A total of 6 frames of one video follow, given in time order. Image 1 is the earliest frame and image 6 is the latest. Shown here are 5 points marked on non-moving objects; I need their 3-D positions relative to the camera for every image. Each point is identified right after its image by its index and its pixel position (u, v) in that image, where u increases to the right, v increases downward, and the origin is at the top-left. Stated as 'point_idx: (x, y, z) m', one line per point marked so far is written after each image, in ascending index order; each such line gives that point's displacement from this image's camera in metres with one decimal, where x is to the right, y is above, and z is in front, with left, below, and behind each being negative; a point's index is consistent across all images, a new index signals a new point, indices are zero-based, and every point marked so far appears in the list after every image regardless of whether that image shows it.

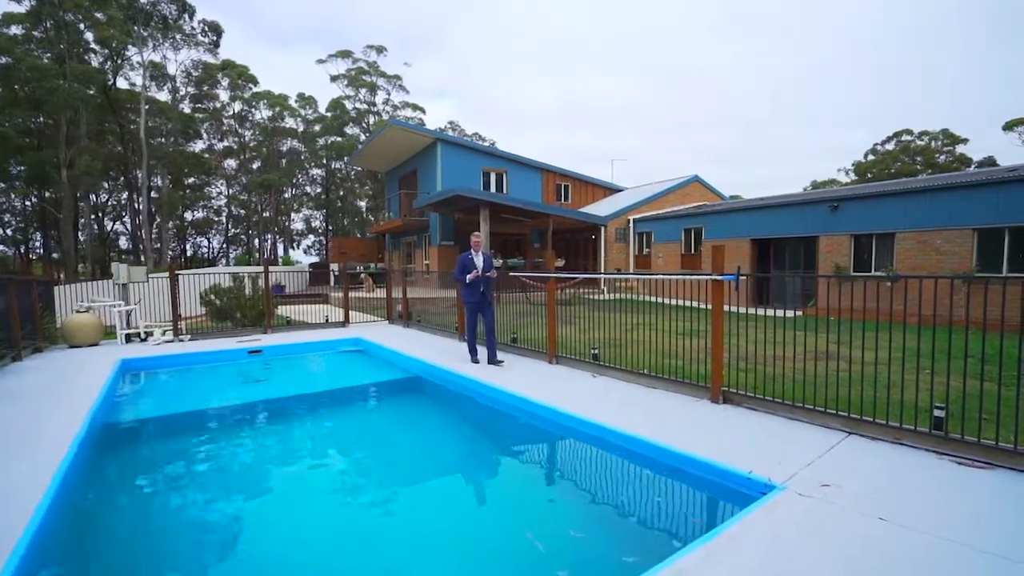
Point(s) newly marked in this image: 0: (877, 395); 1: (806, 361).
0: (+3.6, -1.1, +4.9) m
1: (+3.8, -1.0, +6.5) m
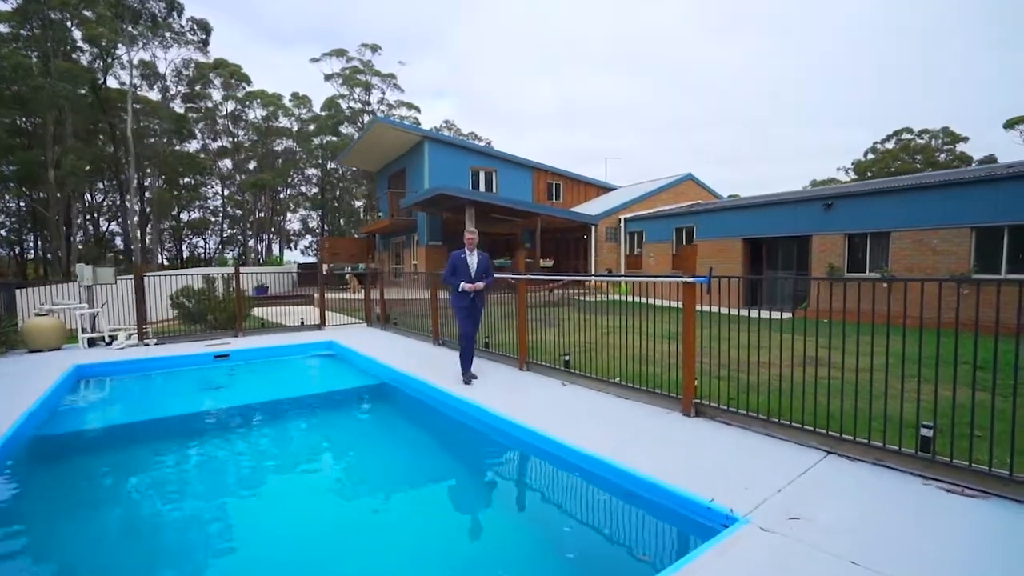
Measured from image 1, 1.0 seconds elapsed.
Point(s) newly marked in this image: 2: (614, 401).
0: (+3.2, -1.1, +4.6) m
1: (+3.4, -1.0, +6.2) m
2: (+1.0, -1.1, +5.1) m
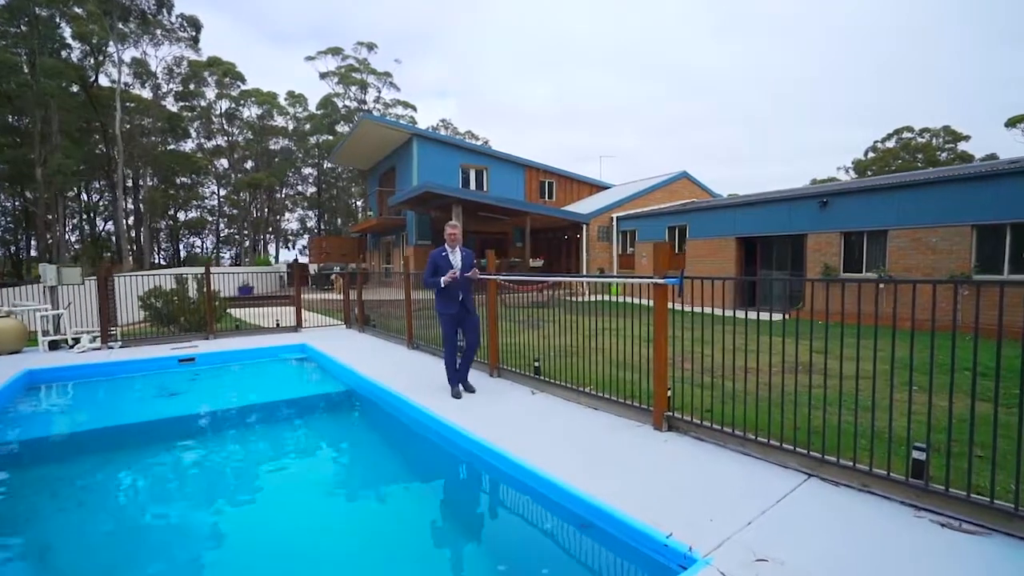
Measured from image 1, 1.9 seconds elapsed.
0: (+2.8, -1.1, +4.2) m
1: (+3.0, -1.0, +5.8) m
2: (+0.7, -1.2, +4.7) m
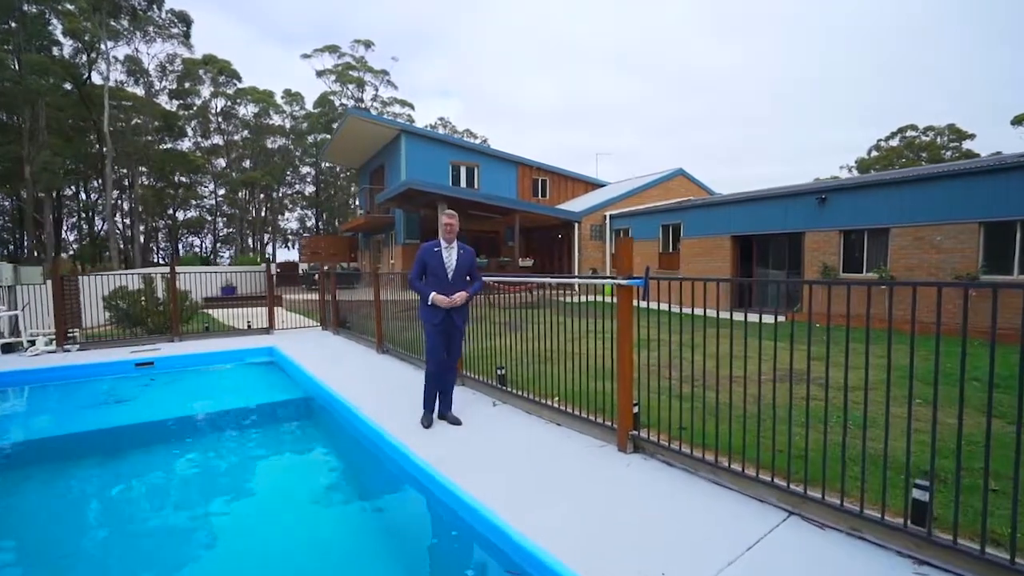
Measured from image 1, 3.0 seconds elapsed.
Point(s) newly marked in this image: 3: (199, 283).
0: (+2.4, -1.1, +3.7) m
1: (+2.7, -1.0, +5.3) m
2: (+0.3, -1.2, +4.2) m
3: (-10.9, +0.2, +17.3) m
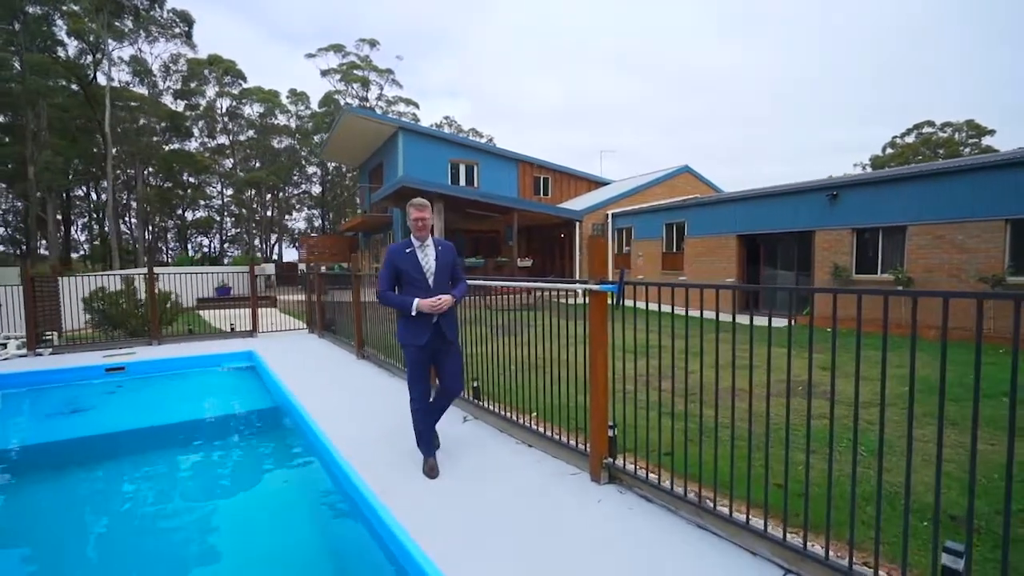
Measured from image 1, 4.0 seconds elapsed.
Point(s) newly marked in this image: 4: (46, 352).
0: (+2.2, -1.2, +3.2) m
1: (+2.4, -1.1, +4.8) m
2: (0.0, -1.2, +3.7) m
3: (-10.9, +0.2, +17.1) m
4: (-7.7, -1.0, +8.3) m
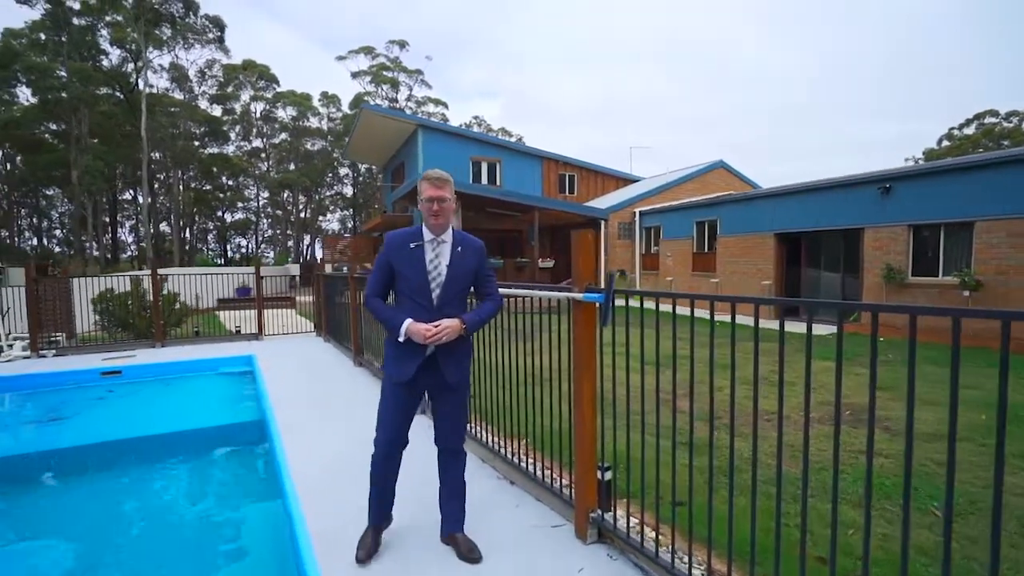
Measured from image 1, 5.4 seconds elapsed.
0: (+2.0, -1.2, +2.5) m
1: (+2.4, -1.1, +4.0) m
2: (-0.1, -1.2, +3.2) m
3: (-10.1, +0.2, +17.2) m
4: (-7.5, -1.1, +8.2) m
